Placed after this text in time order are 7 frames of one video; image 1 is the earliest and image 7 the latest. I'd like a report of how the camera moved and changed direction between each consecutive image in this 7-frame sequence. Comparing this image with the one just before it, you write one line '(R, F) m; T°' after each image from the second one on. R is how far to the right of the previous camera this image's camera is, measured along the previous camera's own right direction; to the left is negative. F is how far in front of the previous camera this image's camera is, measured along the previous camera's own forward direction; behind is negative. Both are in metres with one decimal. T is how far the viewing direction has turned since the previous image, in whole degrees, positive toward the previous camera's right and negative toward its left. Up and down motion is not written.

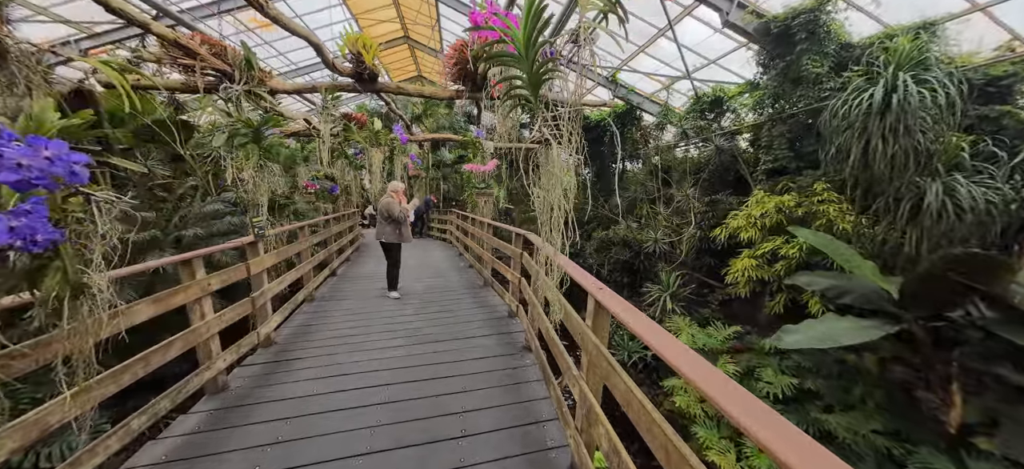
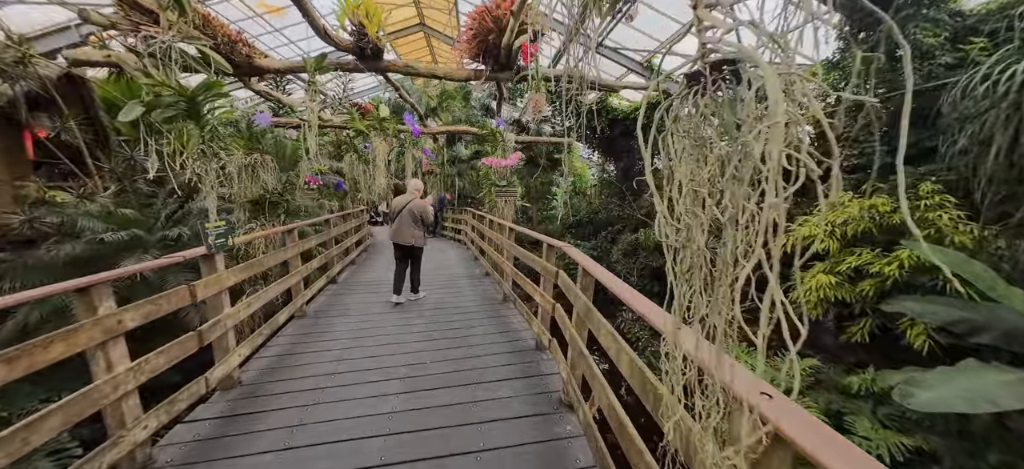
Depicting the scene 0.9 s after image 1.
(-0.1, +0.5) m; -2°
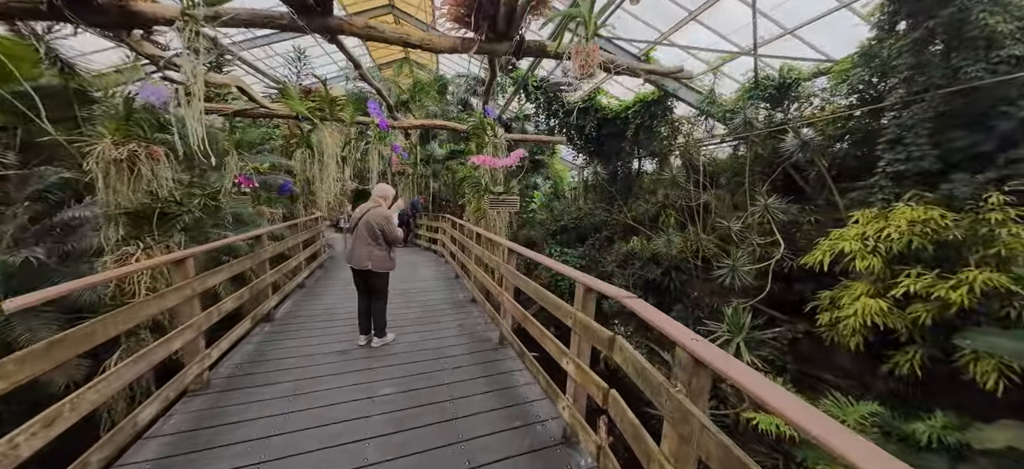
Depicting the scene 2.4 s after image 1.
(-0.1, +0.6) m; +5°
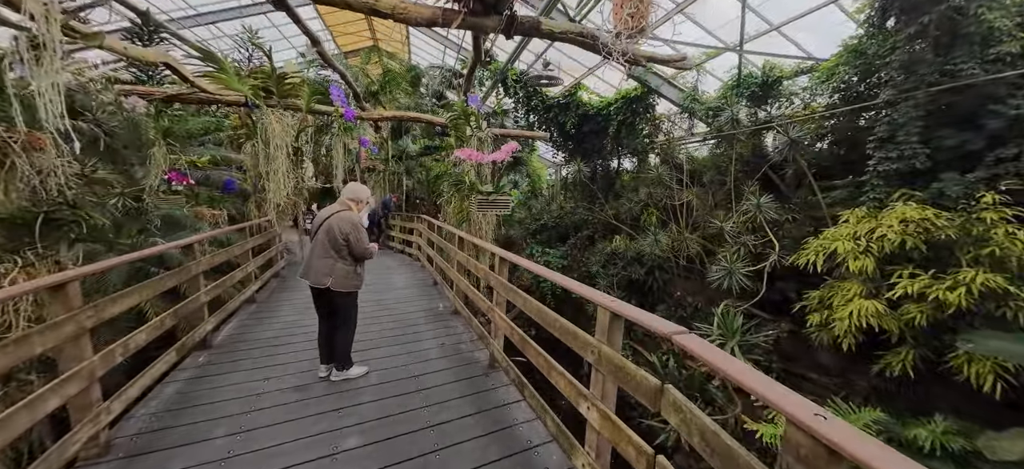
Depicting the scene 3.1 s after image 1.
(-0.1, +0.2) m; +4°
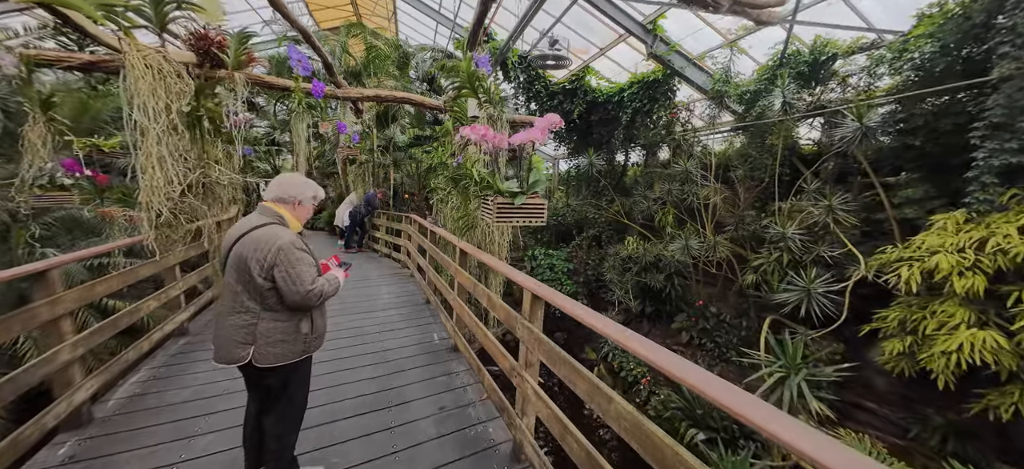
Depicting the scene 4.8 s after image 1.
(-0.1, +0.6) m; +2°
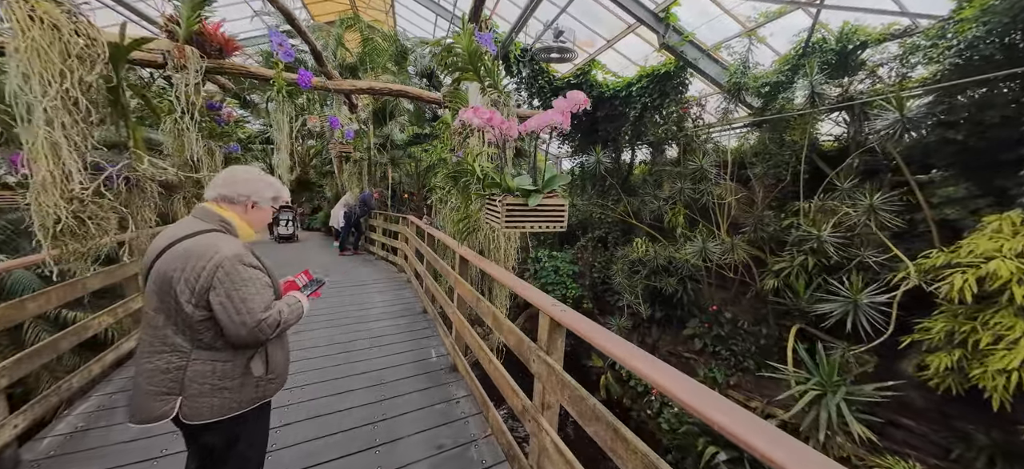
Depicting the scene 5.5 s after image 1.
(0.0, +0.2) m; 0°
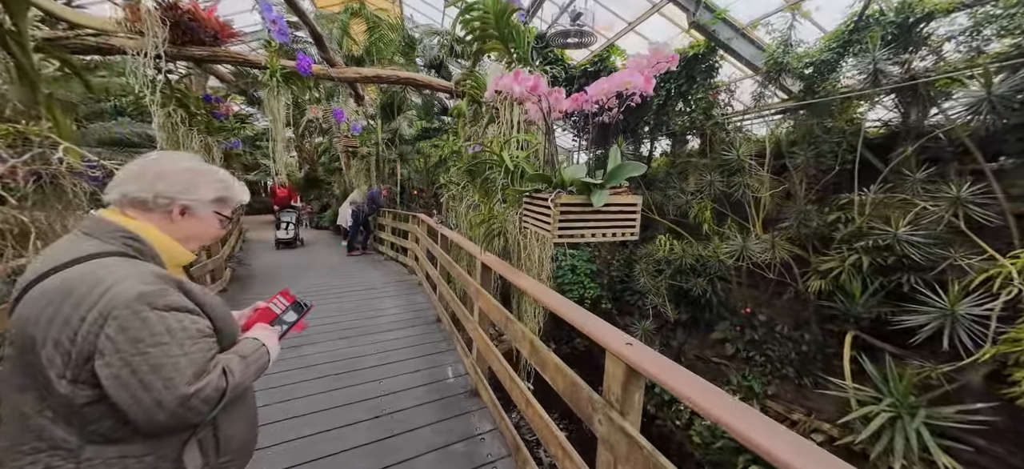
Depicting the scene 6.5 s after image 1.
(-0.1, +0.2) m; -1°
